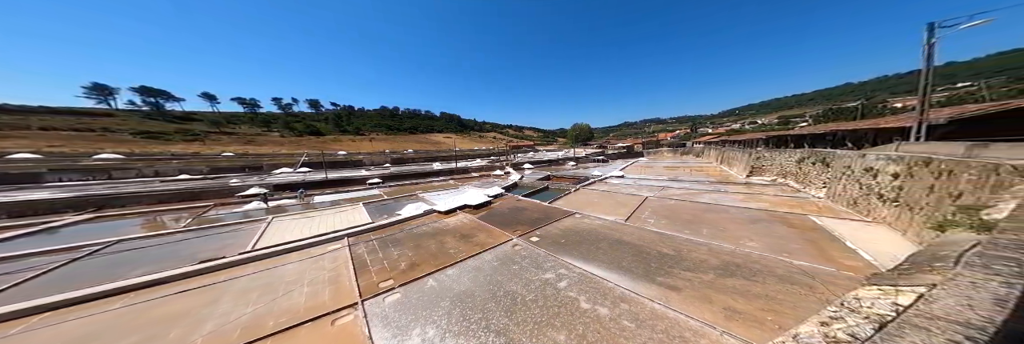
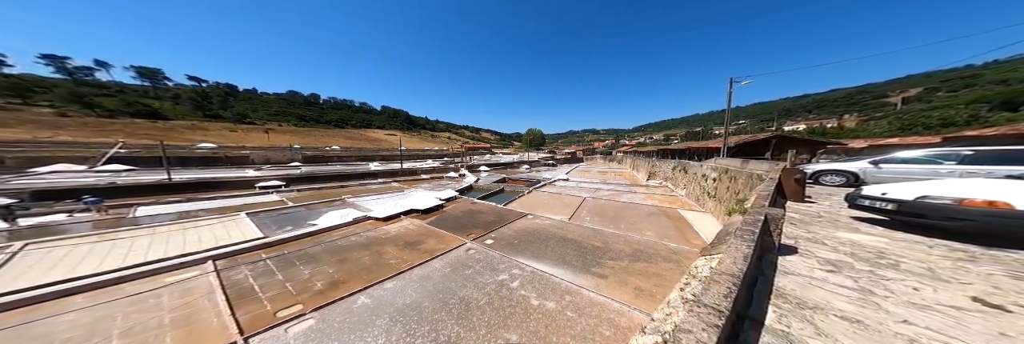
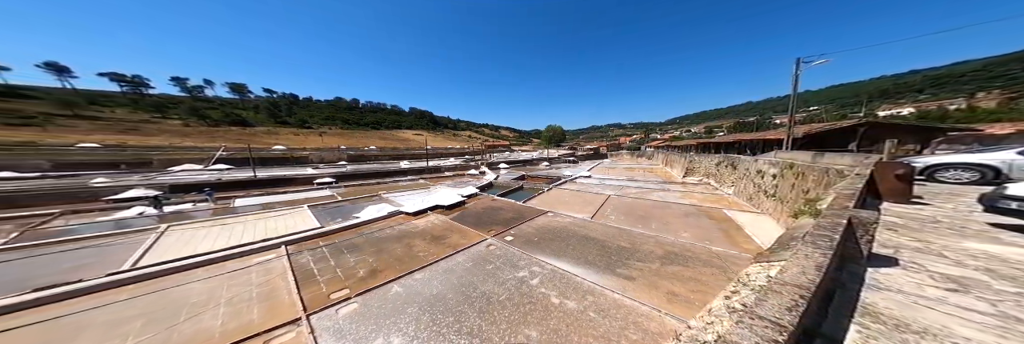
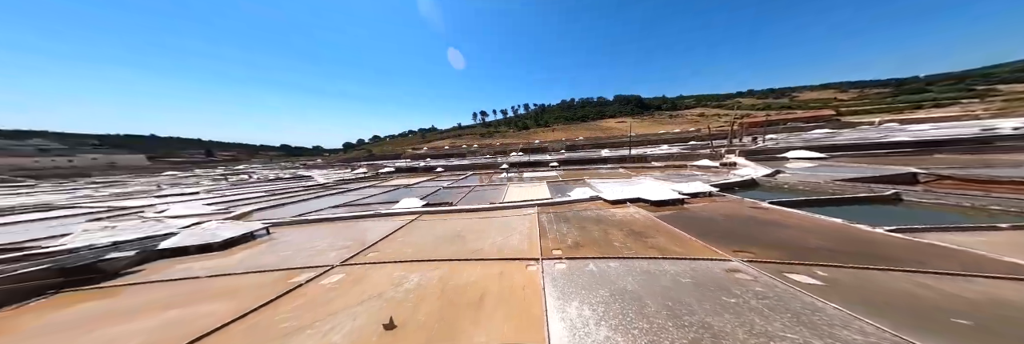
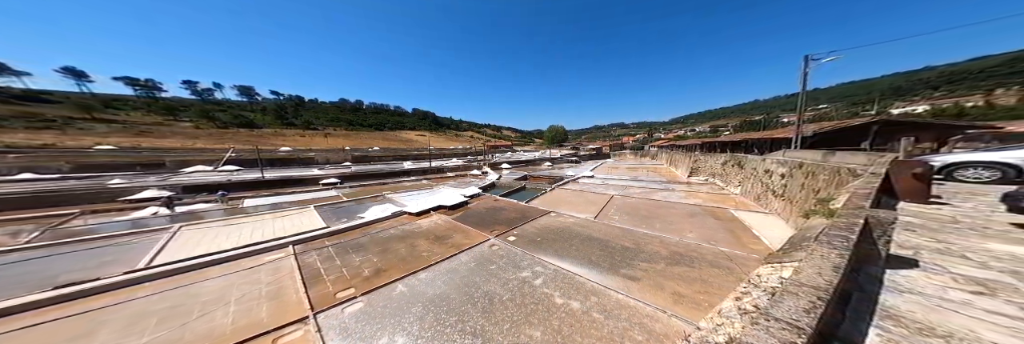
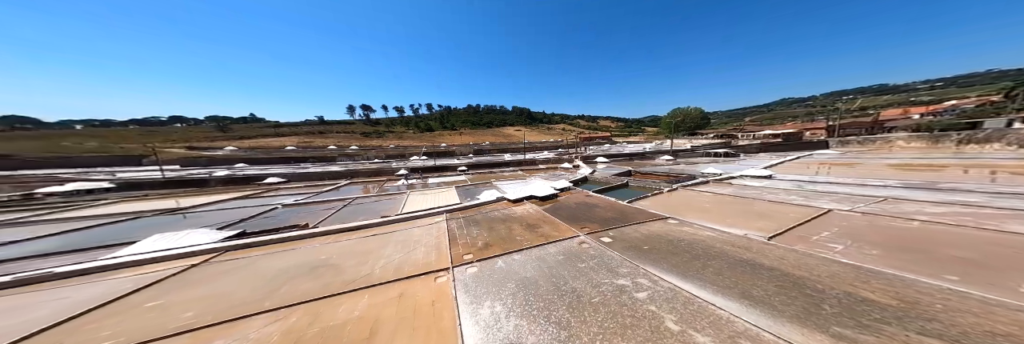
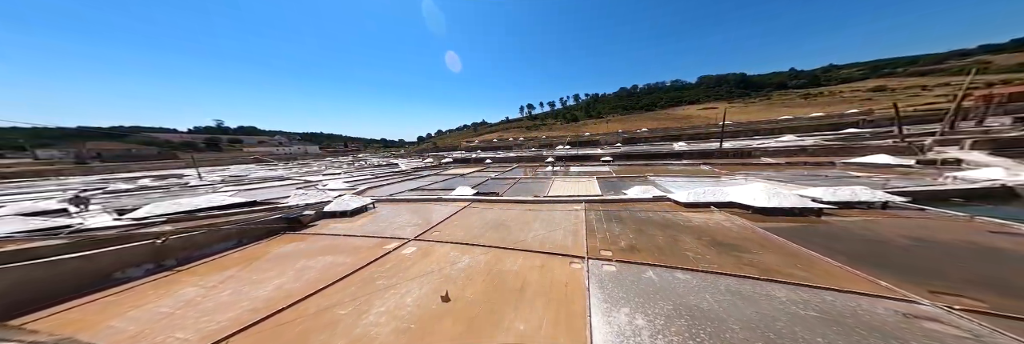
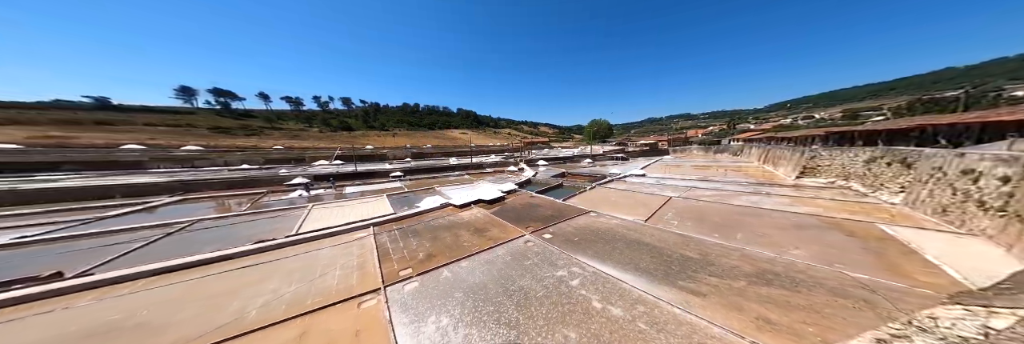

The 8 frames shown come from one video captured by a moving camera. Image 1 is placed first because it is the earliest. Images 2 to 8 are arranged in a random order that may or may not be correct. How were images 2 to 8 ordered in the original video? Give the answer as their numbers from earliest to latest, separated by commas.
5, 2, 3, 8, 6, 4, 7
